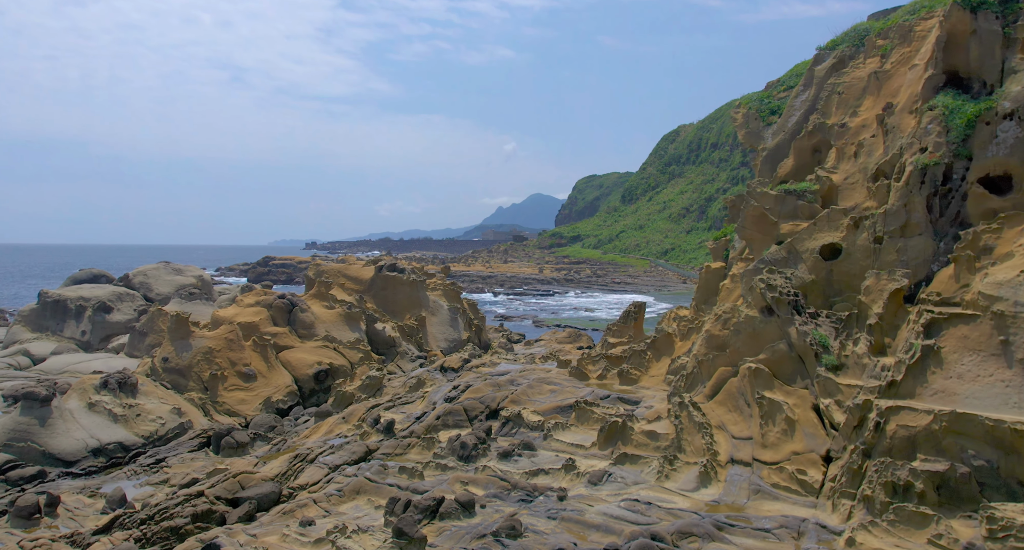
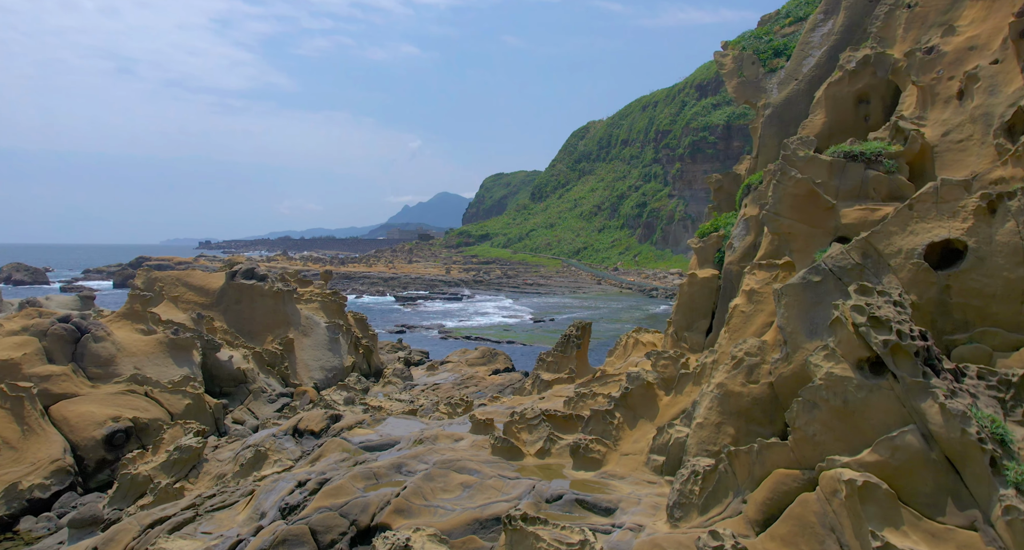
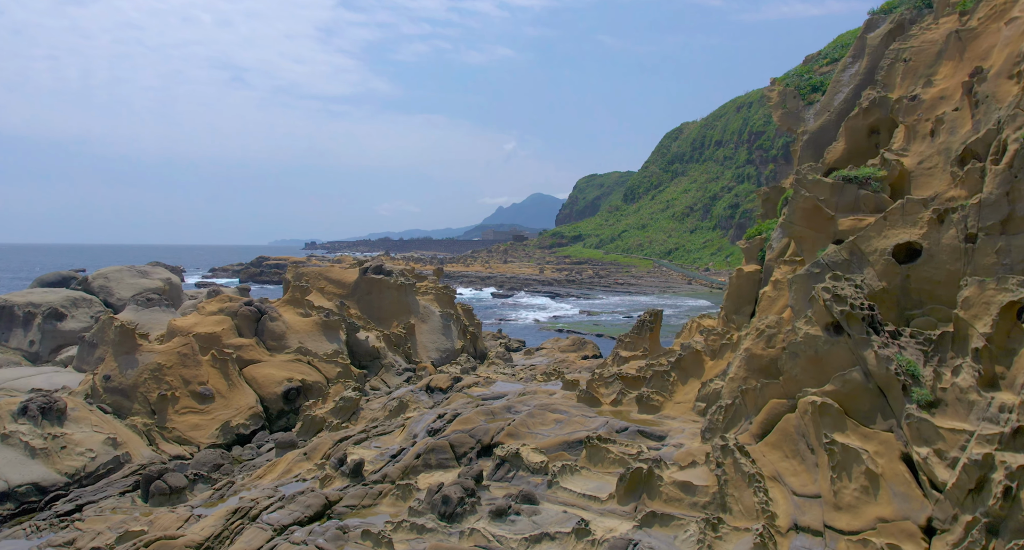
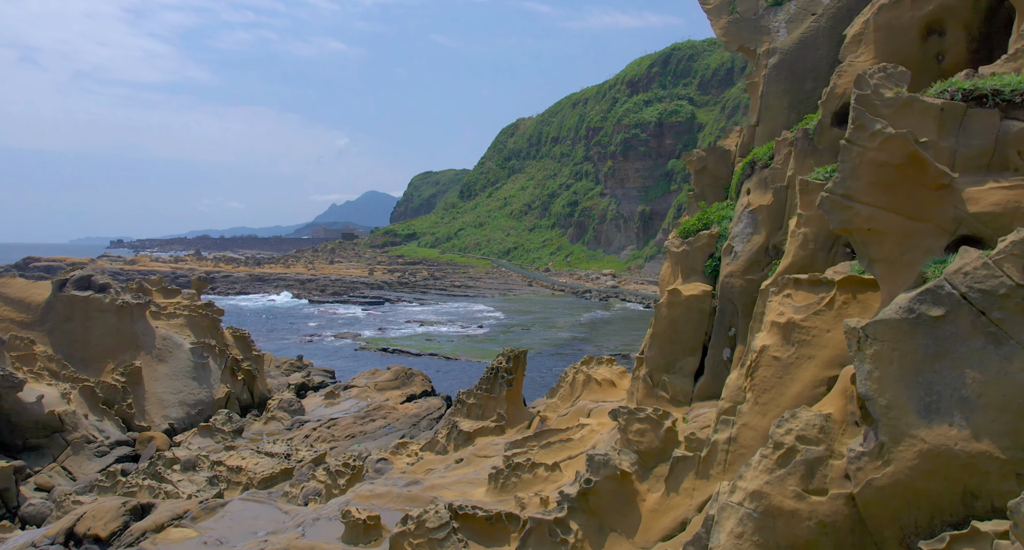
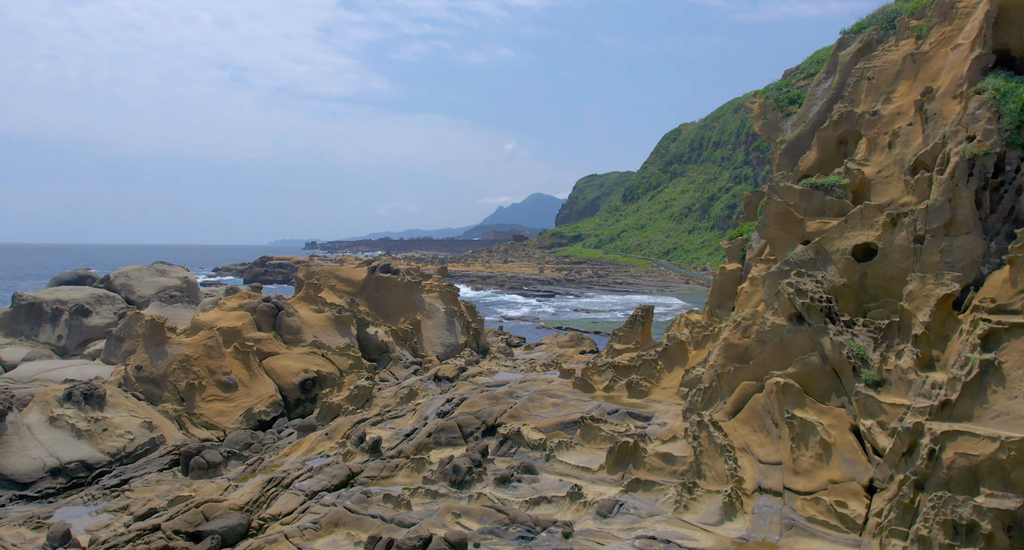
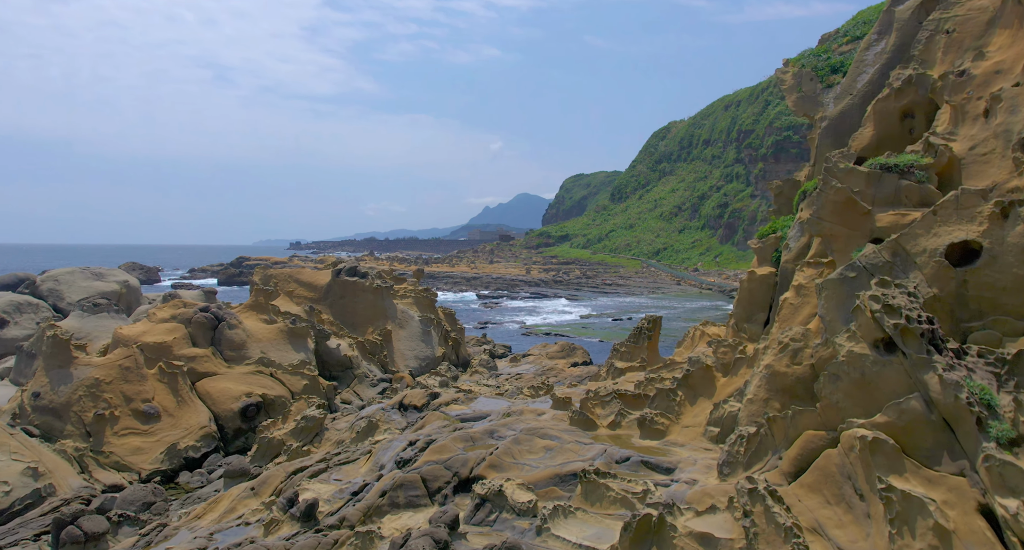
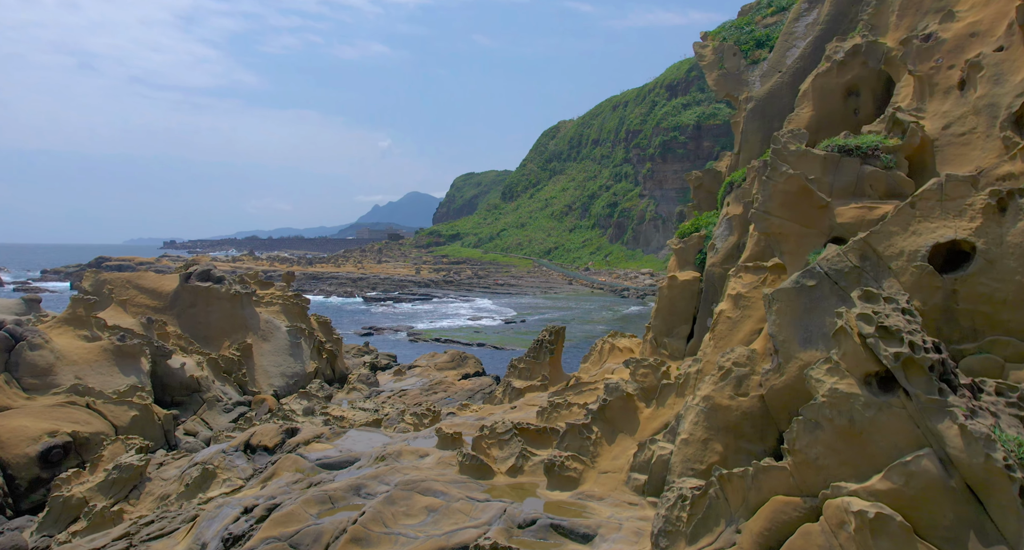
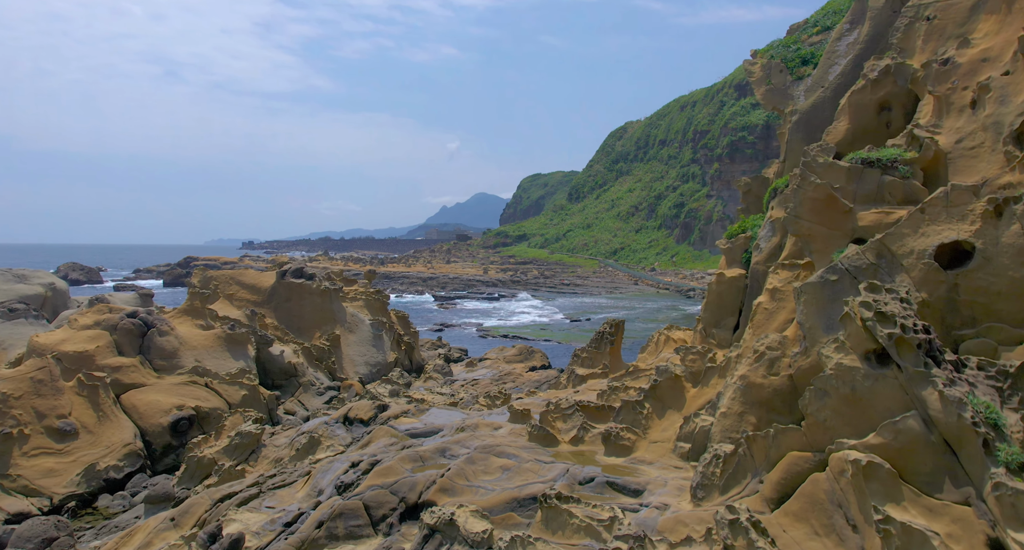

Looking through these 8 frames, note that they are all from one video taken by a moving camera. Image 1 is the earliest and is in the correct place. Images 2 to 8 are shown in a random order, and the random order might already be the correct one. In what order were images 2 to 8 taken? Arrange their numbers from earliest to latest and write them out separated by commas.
5, 3, 6, 8, 2, 7, 4
